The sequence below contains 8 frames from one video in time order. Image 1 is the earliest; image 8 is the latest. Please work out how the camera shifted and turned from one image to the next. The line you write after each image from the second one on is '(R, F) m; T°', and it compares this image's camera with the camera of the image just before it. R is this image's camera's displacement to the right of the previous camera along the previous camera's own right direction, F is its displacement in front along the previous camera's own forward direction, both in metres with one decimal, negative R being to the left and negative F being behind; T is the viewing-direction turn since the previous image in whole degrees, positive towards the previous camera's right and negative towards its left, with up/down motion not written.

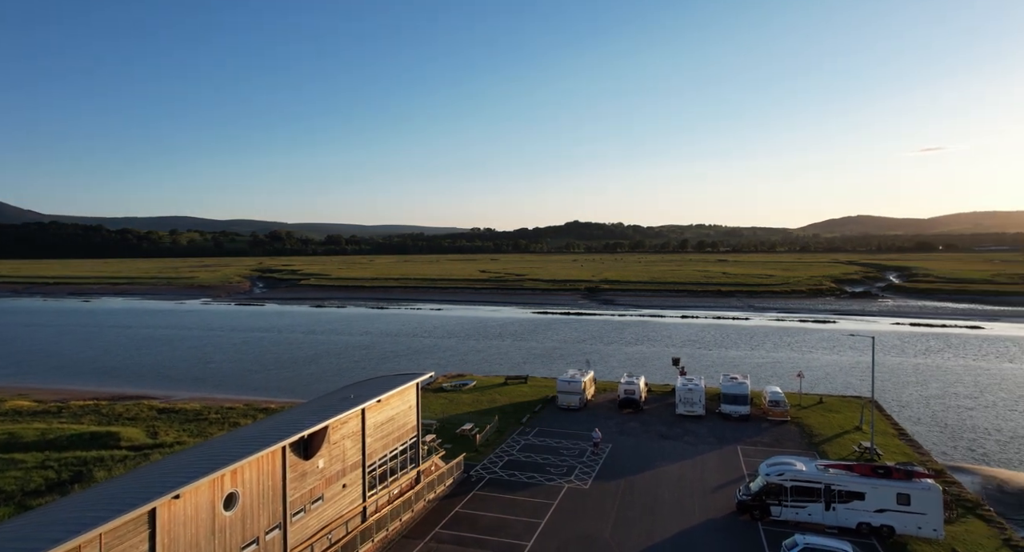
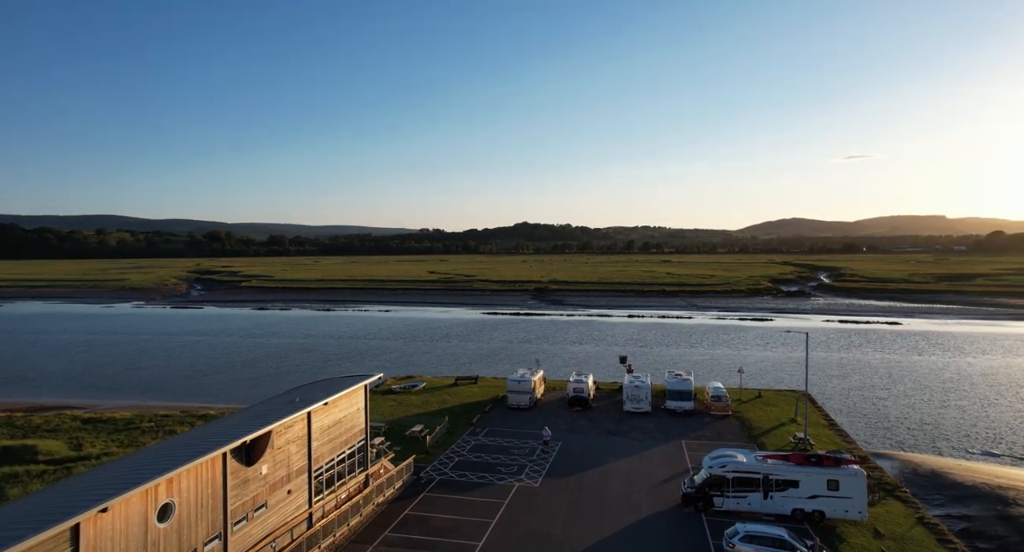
(+4.5, +1.9) m; +5°
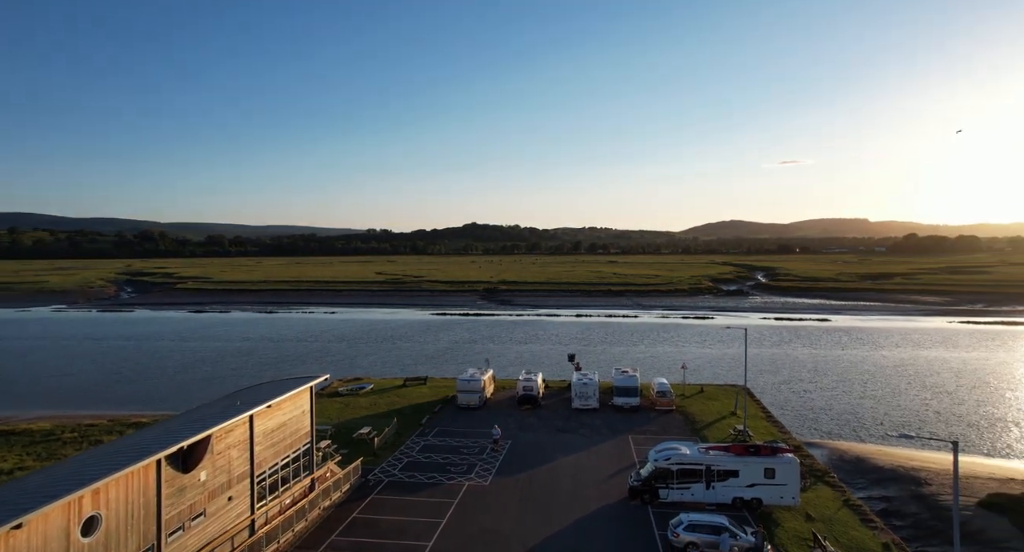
(-0.7, -2.0) m; +5°
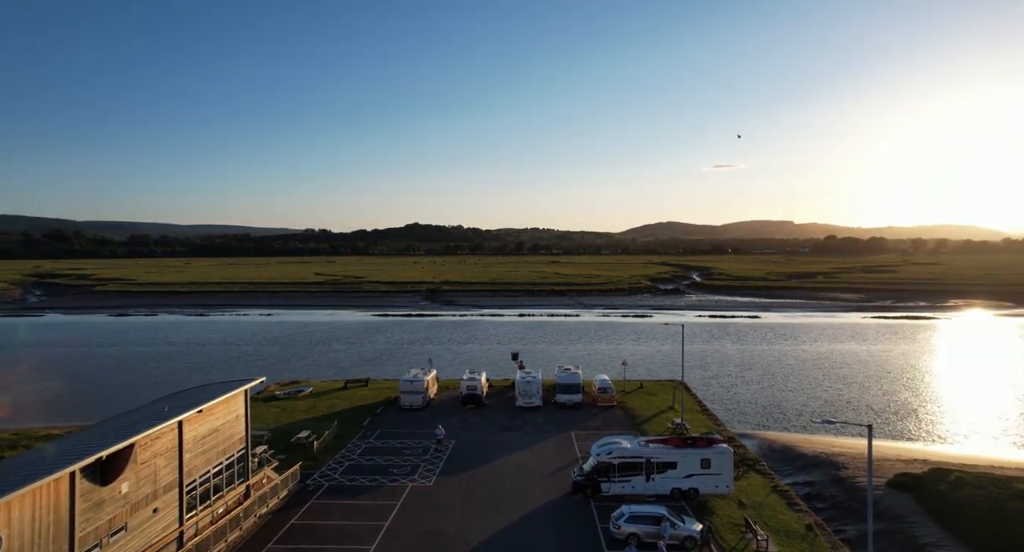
(-0.5, -1.3) m; +5°
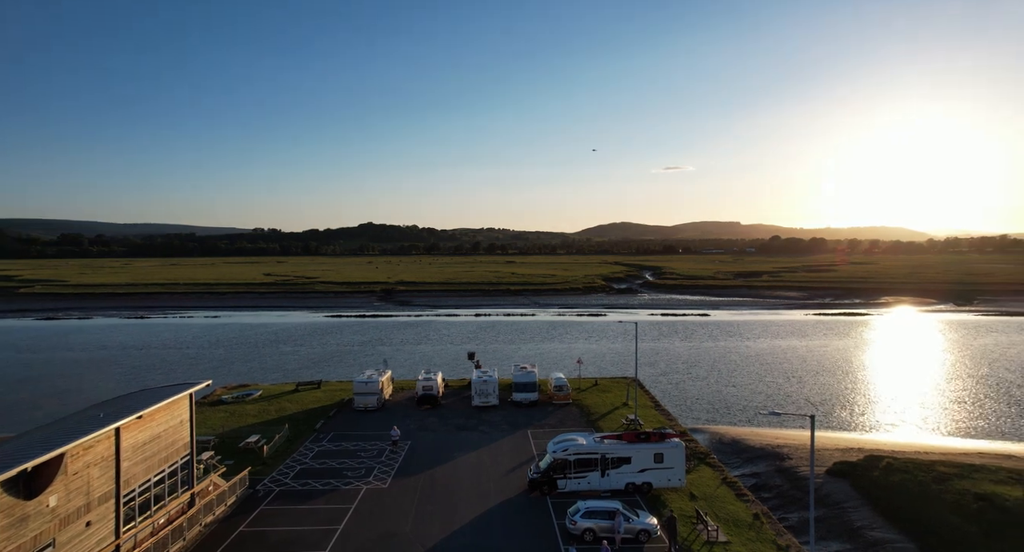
(-0.3, -0.8) m; +4°
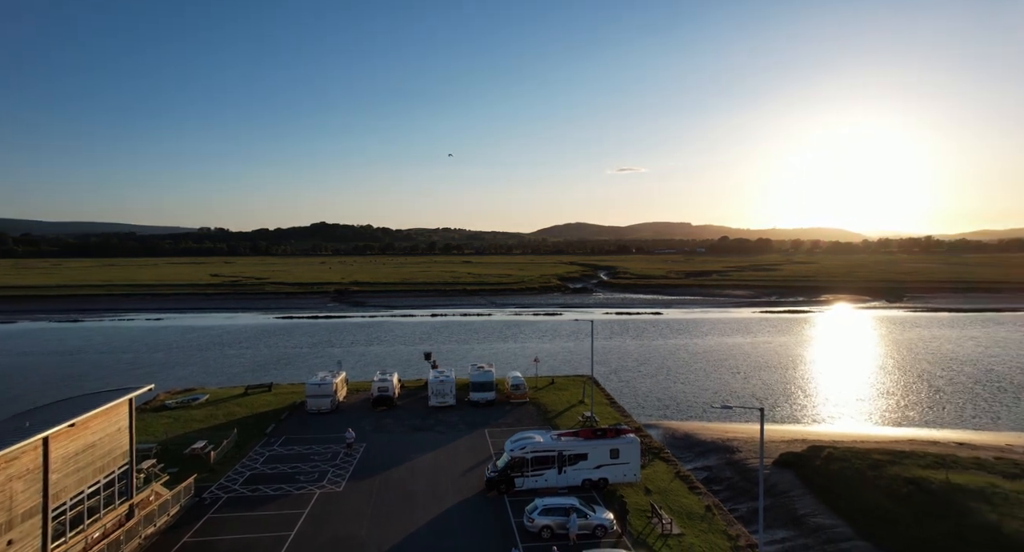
(-0.2, -0.6) m; +4°
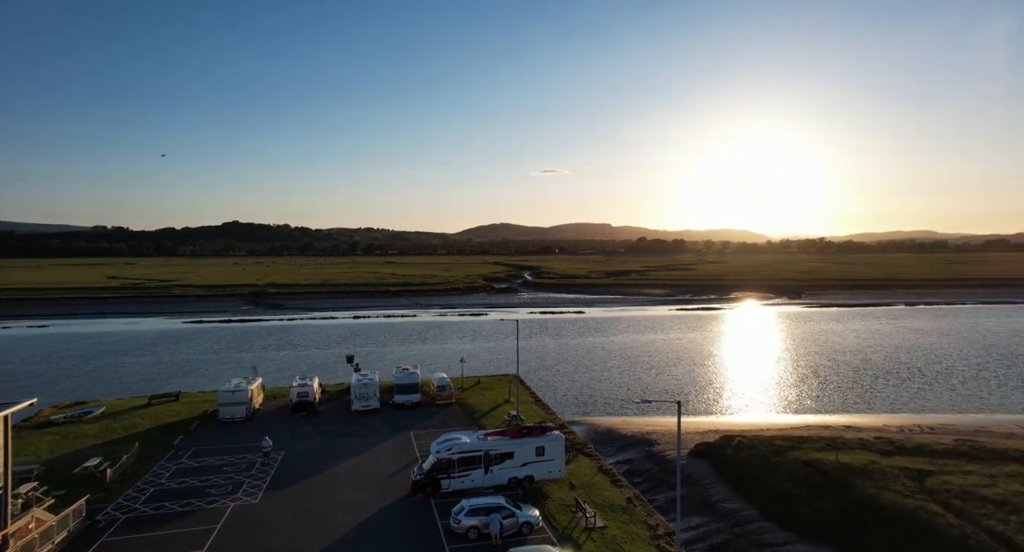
(0.0, -0.3) m; +7°
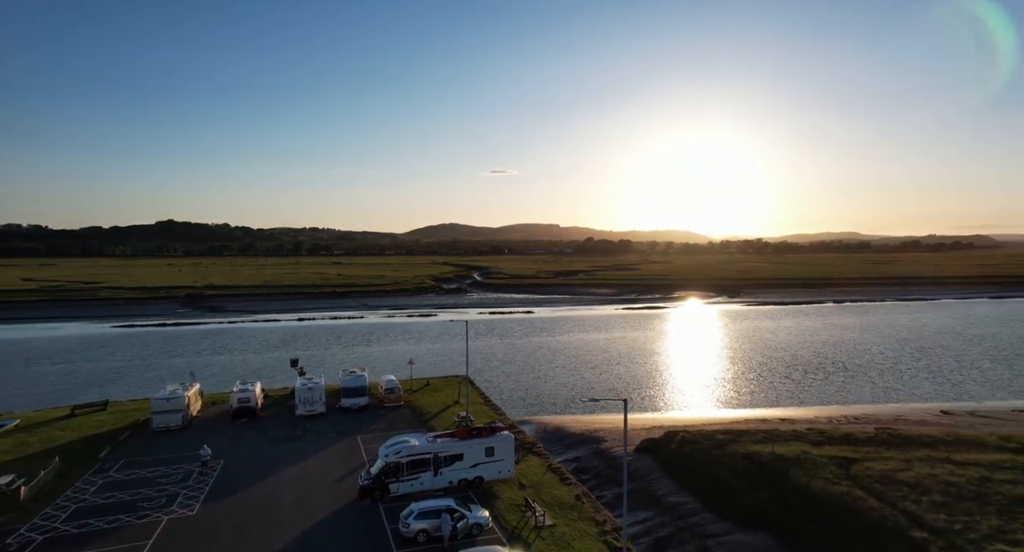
(0.0, -0.1) m; +5°
